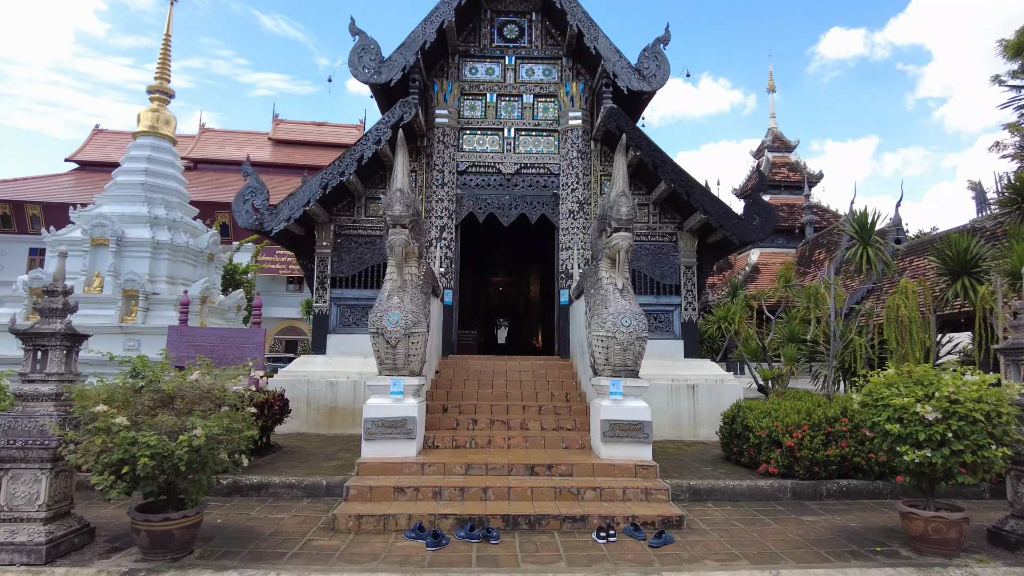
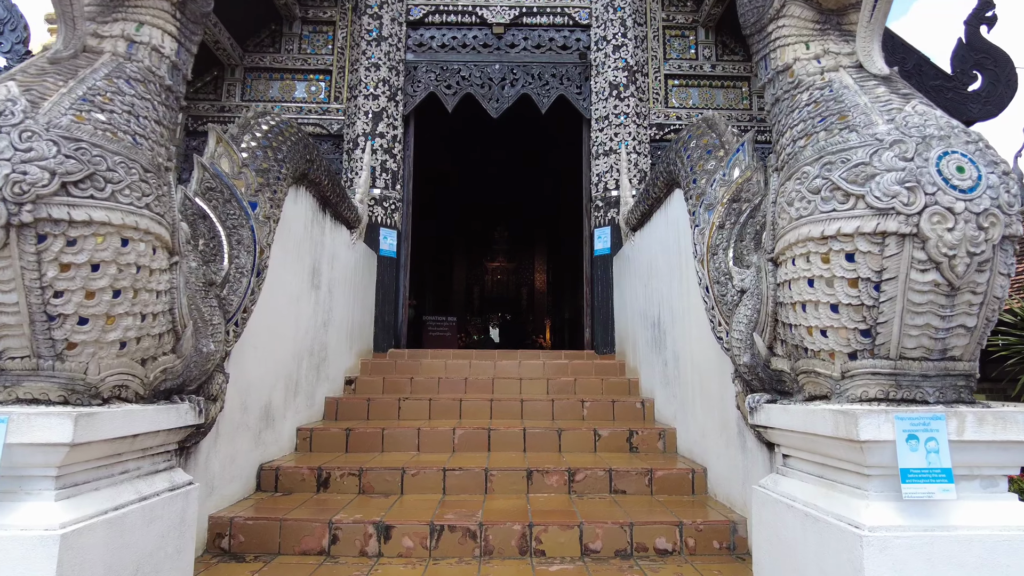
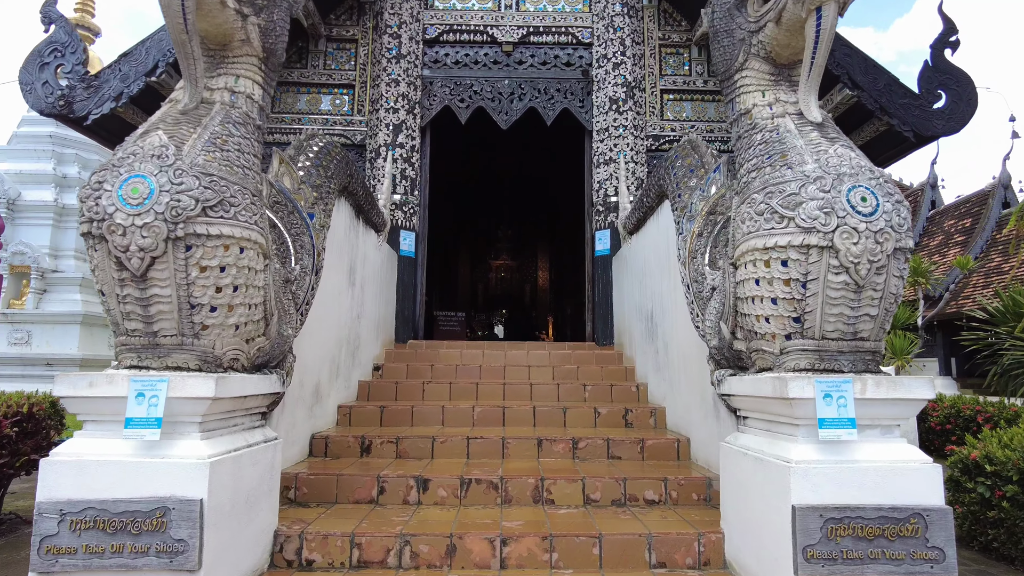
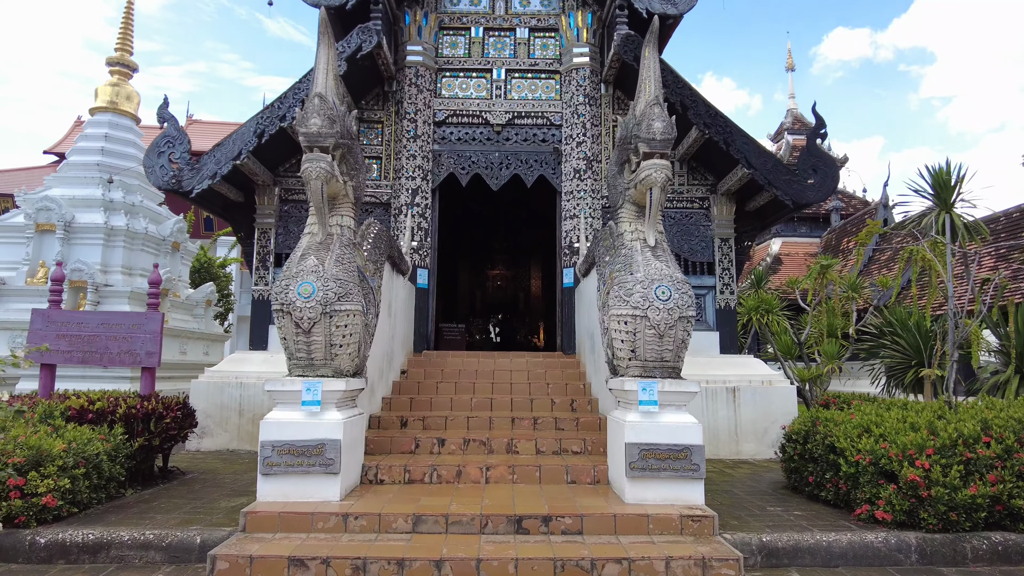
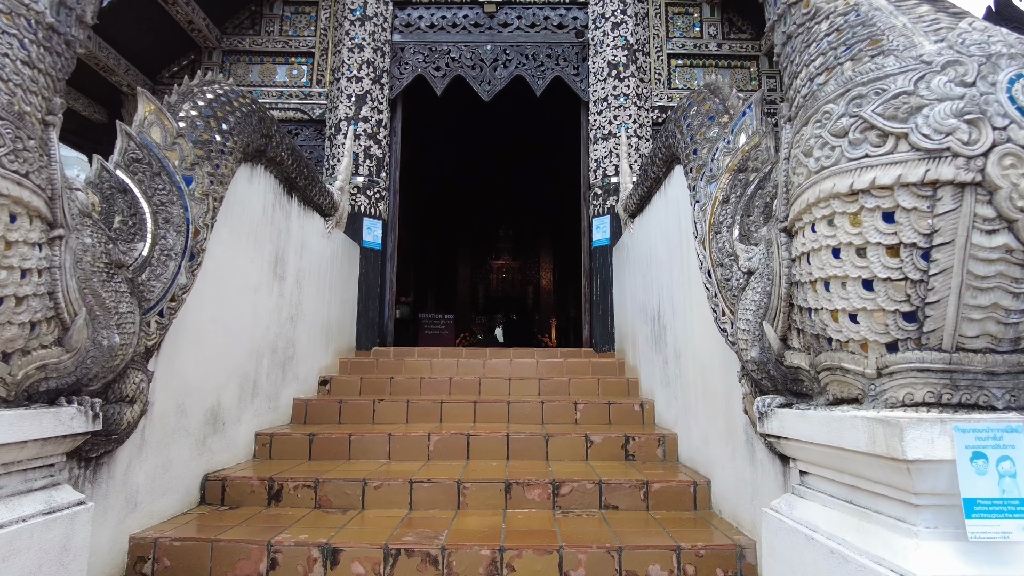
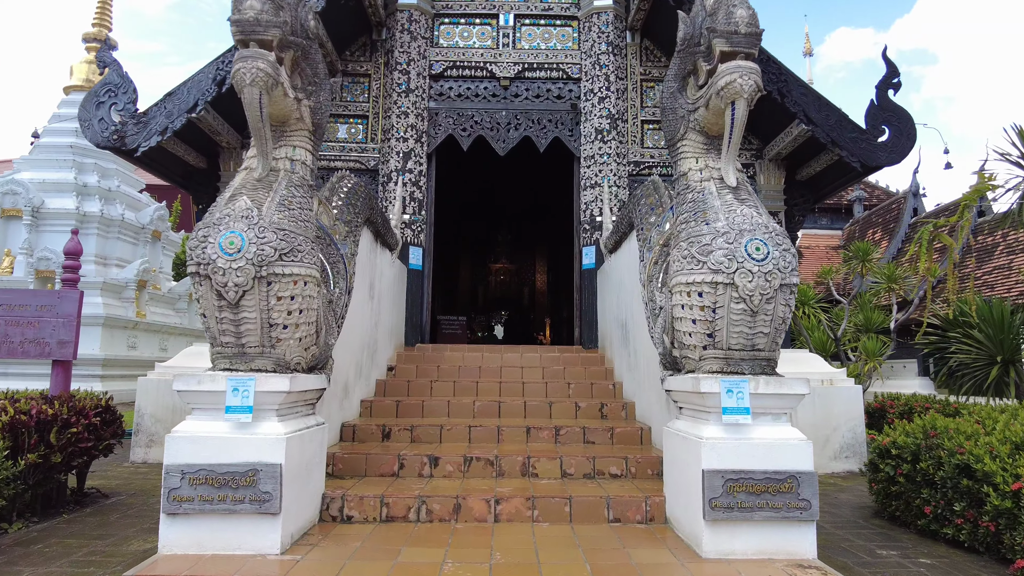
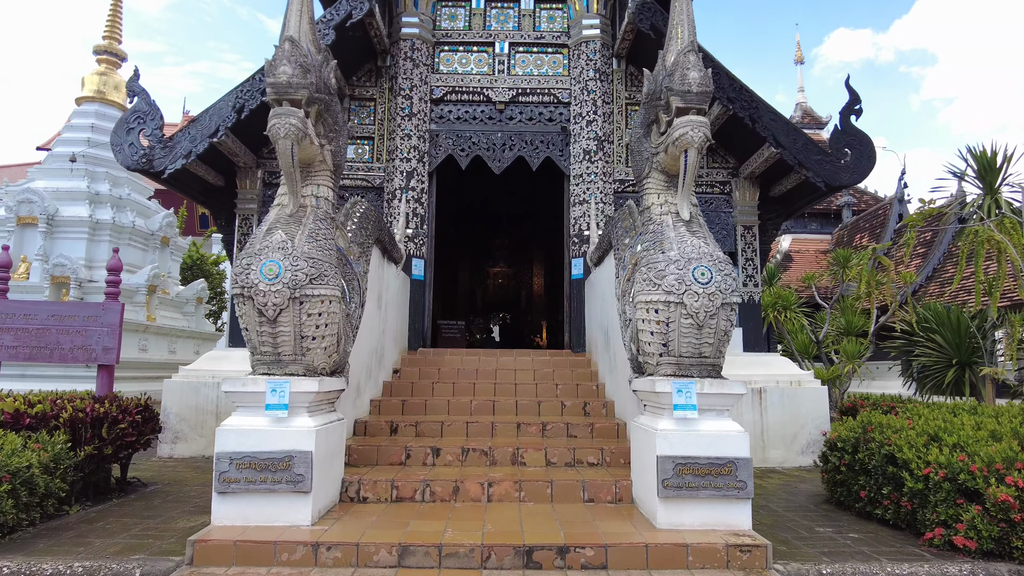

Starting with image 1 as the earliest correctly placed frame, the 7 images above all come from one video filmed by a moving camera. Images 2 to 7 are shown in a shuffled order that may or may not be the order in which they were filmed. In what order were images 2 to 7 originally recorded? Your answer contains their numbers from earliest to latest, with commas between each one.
4, 7, 6, 3, 2, 5
